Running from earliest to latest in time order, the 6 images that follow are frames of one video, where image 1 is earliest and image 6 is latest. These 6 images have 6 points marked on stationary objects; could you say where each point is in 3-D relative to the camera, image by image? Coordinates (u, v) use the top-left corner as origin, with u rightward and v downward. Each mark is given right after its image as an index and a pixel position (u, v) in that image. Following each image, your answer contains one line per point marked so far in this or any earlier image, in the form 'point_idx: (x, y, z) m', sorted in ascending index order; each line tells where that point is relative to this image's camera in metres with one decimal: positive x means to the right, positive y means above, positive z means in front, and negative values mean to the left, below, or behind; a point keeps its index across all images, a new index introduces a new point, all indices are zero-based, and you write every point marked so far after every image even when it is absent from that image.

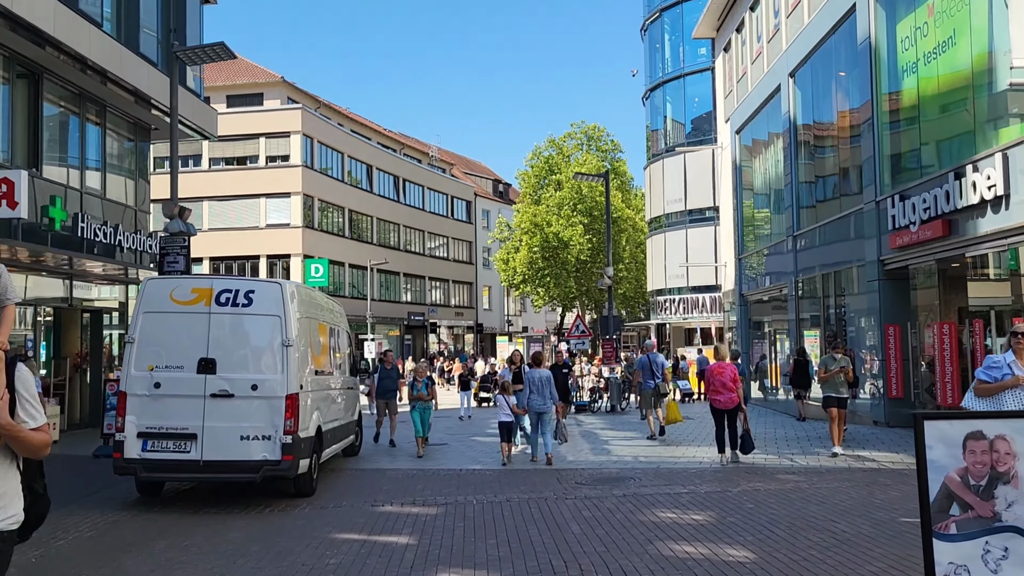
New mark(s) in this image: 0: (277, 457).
0: (-2.5, -1.8, +9.5) m
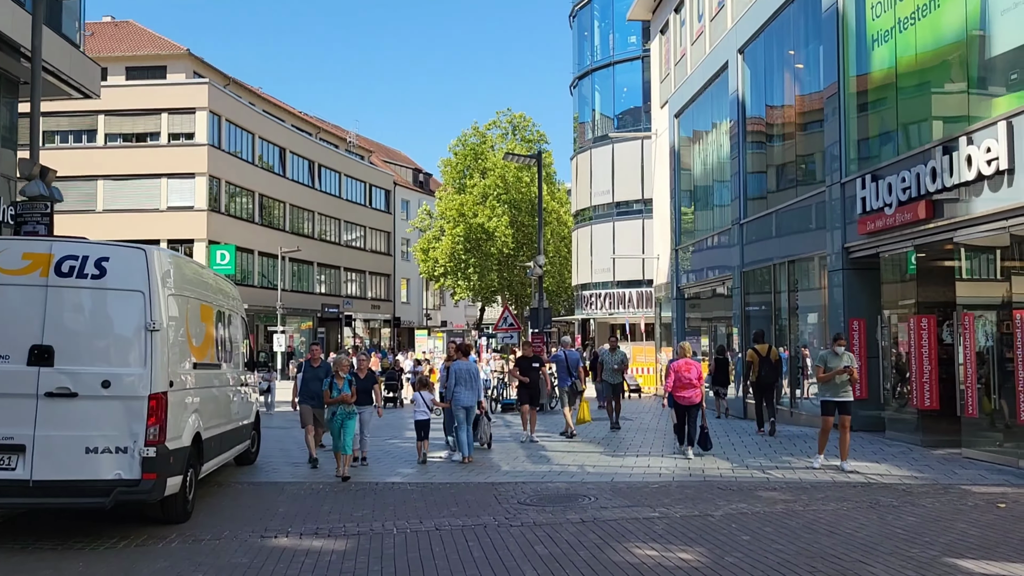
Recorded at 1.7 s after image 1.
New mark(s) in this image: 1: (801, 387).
0: (-3.1, -1.5, +7.3) m
1: (+5.7, -1.9, +17.4) m
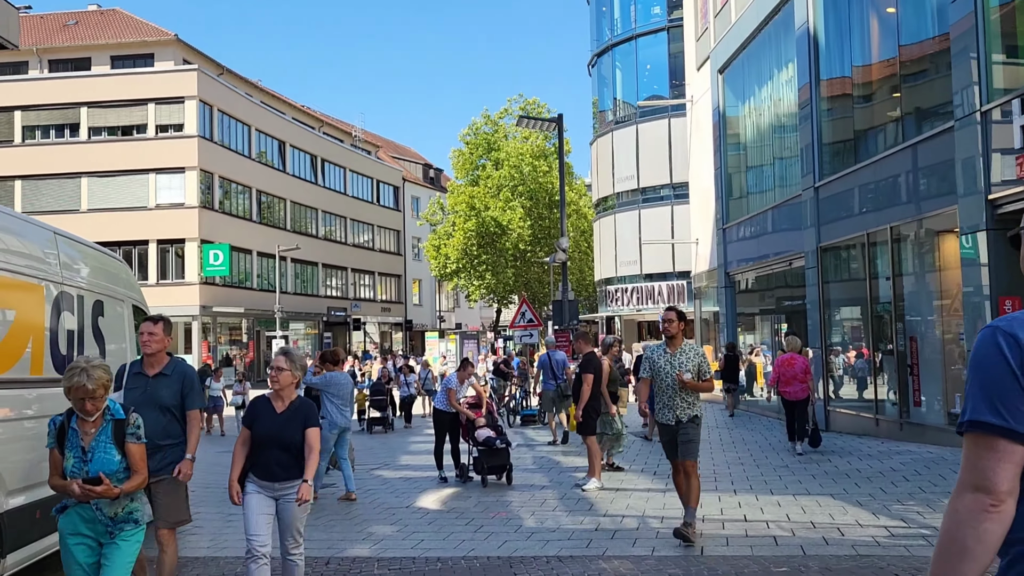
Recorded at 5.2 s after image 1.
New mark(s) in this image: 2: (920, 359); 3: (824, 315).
0: (-3.0, -1.3, +3.6) m
1: (+6.1, -1.6, +13.5) m
2: (+6.1, -1.1, +13.4) m
3: (+5.8, -0.5, +16.6) m
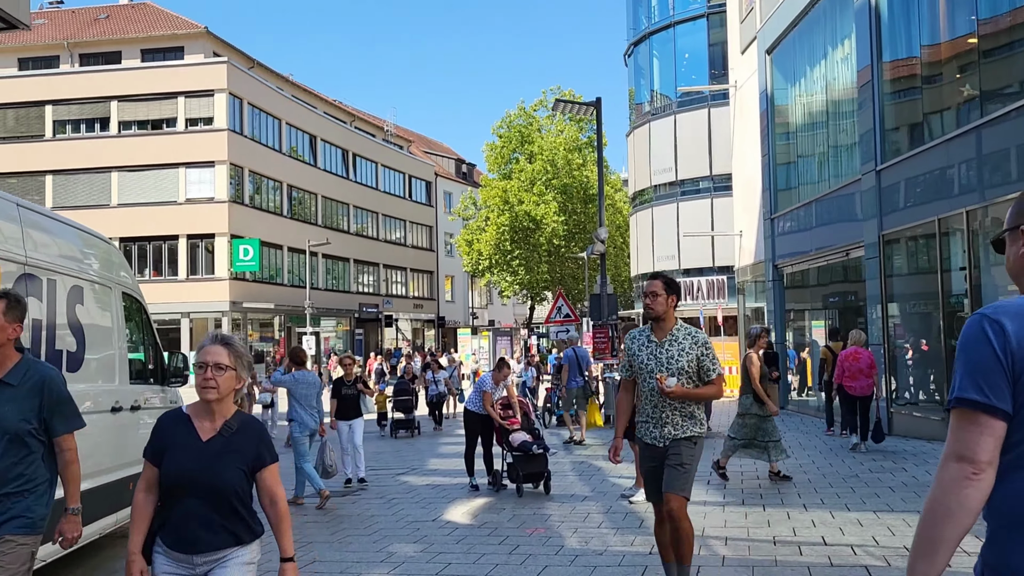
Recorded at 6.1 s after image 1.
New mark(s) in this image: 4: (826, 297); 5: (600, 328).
0: (-2.8, -1.2, +2.7) m
1: (+6.6, -1.4, +12.3) m
2: (+6.7, -1.0, +12.1) m
3: (+6.5, -0.4, +15.4) m
4: (+6.6, -0.2, +18.7) m
5: (+1.8, -0.8, +18.8) m
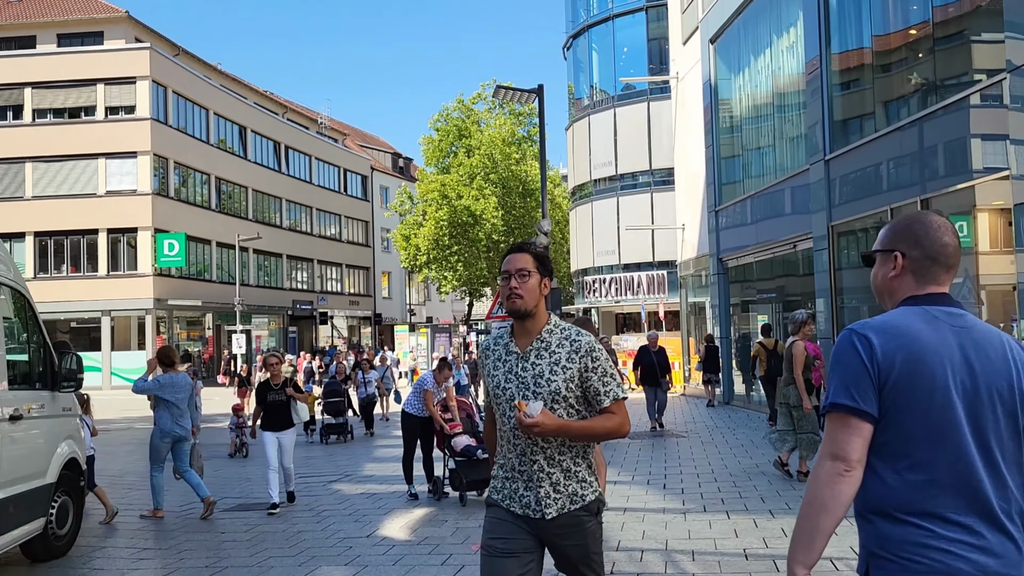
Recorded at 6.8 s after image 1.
0: (-2.9, -1.2, +1.7) m
1: (+5.8, -1.3, +12.0) m
2: (+5.9, -0.8, +11.8) m
3: (+5.5, -0.3, +15.0) m
4: (+5.4, 0.0, +18.3) m
5: (+0.6, -0.7, +18.1) m
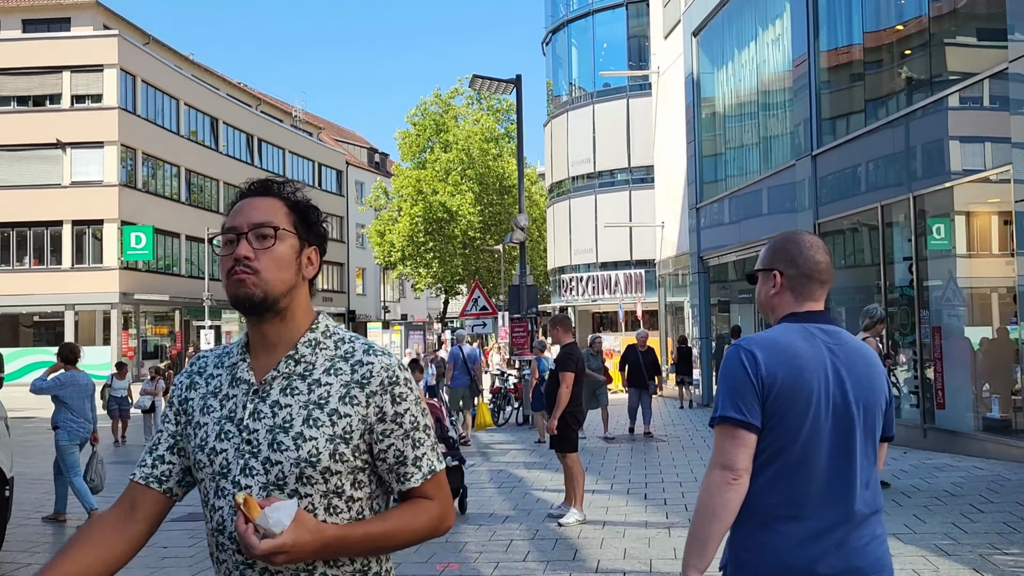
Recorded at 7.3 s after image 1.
0: (-3.0, -1.1, +1.0) m
1: (+5.5, -1.3, +11.5) m
2: (+5.5, -0.9, +11.4) m
3: (+5.0, -0.3, +14.6) m
4: (+4.9, 0.0, +17.9) m
5: (+0.1, -0.6, +17.5) m
